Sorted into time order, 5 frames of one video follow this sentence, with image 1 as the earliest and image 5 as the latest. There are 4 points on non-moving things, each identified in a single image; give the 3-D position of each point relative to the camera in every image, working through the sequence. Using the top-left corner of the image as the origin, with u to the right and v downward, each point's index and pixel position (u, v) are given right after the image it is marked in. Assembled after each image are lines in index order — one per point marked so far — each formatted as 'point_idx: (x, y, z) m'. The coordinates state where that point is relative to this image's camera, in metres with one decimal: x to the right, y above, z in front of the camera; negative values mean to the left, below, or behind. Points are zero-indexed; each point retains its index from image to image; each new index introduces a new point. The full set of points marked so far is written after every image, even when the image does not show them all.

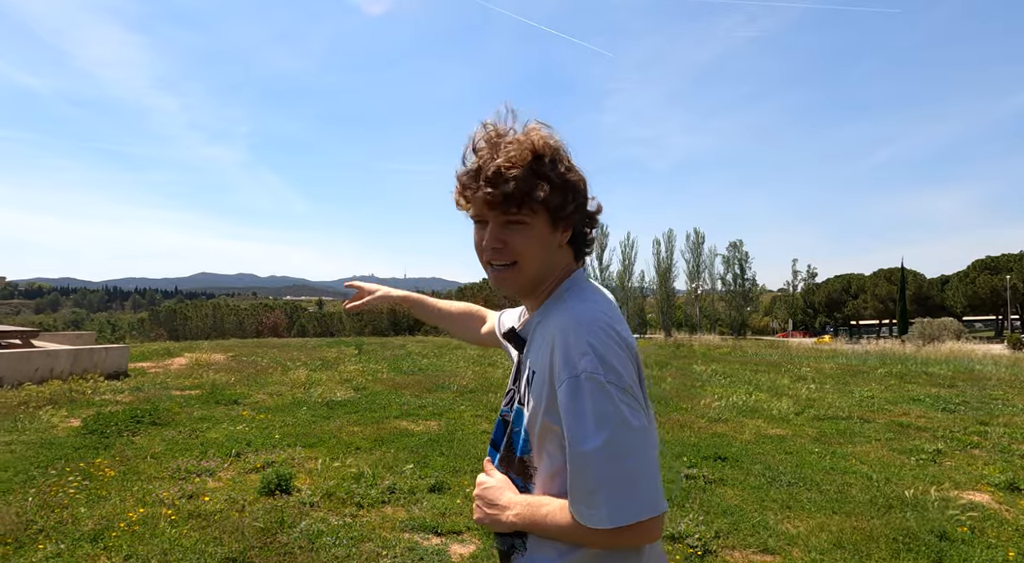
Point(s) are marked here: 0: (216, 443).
0: (-2.3, -1.3, +4.9) m
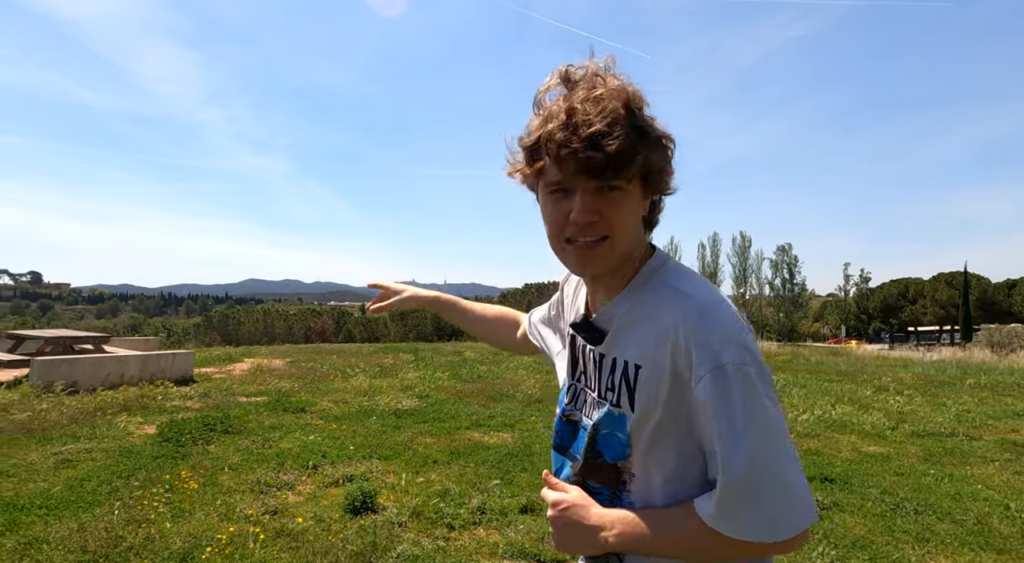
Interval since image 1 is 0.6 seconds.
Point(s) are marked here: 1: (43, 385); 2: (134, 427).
0: (-1.7, -1.3, +4.8) m
1: (-5.8, -1.3, +7.8) m
2: (-3.5, -1.3, +5.9) m
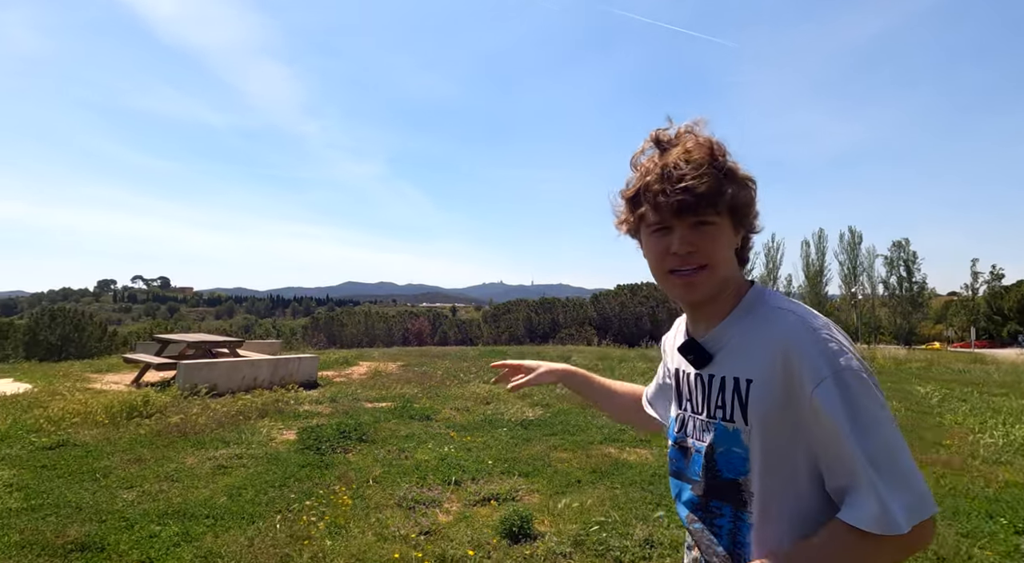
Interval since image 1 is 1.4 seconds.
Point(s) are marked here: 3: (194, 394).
0: (-0.6, -1.4, +4.7) m
1: (-4.3, -1.4, +8.3) m
2: (-2.3, -1.4, +6.0) m
3: (-4.2, -1.5, +8.3) m
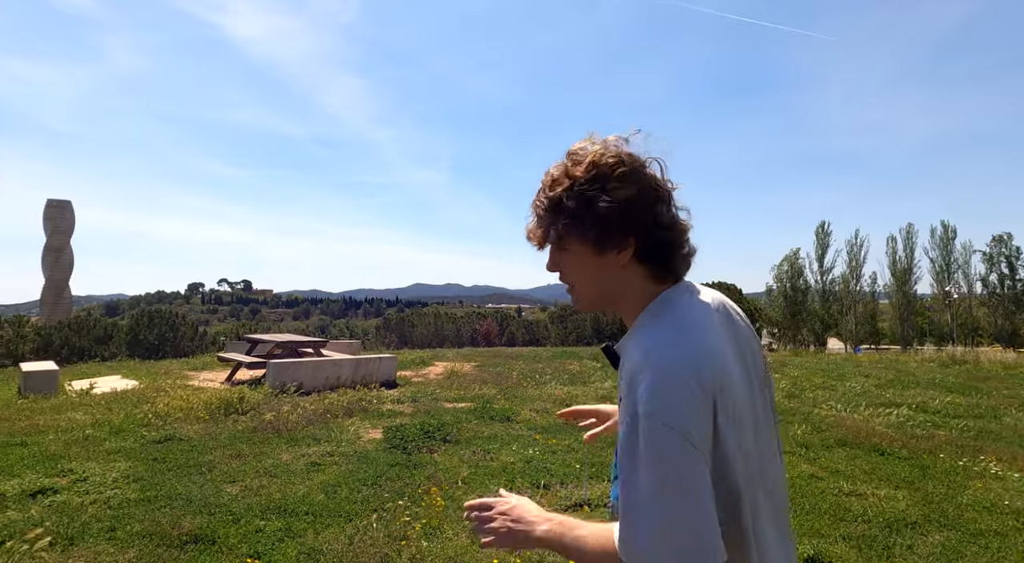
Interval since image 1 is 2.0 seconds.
0: (0.0, -1.4, +4.7) m
1: (-3.2, -1.4, +8.6) m
2: (-1.5, -1.5, +6.2) m
3: (-3.1, -1.5, +8.6) m
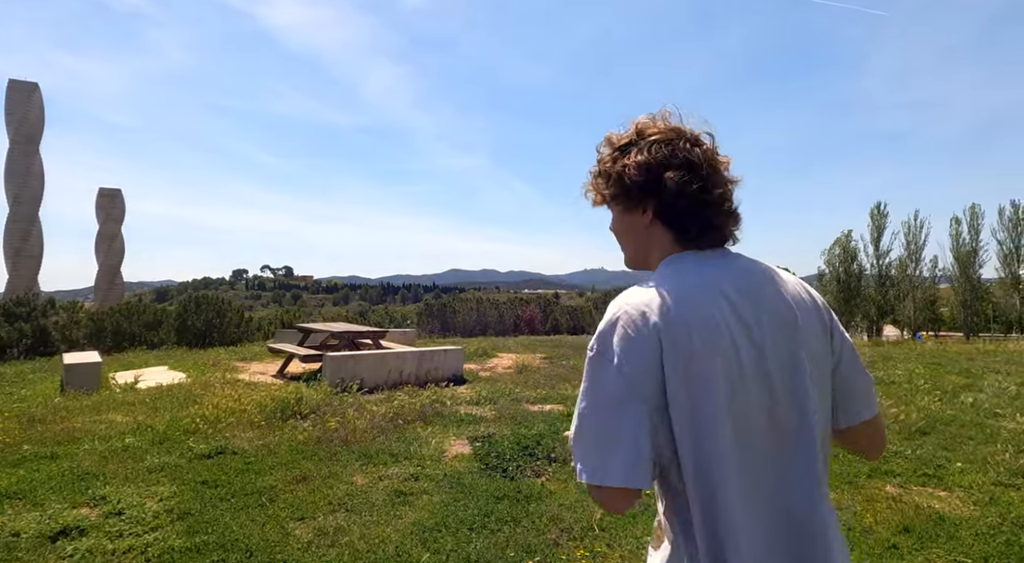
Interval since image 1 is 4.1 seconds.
0: (+0.9, -1.3, +3.6) m
1: (-2.1, -1.2, +7.7) m
2: (-0.6, -1.3, +5.1) m
3: (-2.1, -1.3, +7.7) m
